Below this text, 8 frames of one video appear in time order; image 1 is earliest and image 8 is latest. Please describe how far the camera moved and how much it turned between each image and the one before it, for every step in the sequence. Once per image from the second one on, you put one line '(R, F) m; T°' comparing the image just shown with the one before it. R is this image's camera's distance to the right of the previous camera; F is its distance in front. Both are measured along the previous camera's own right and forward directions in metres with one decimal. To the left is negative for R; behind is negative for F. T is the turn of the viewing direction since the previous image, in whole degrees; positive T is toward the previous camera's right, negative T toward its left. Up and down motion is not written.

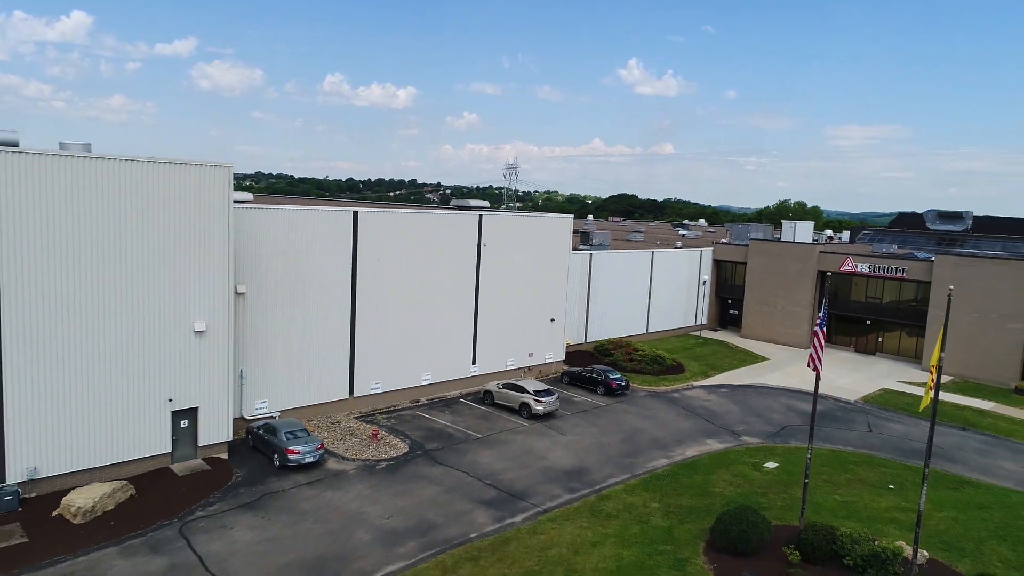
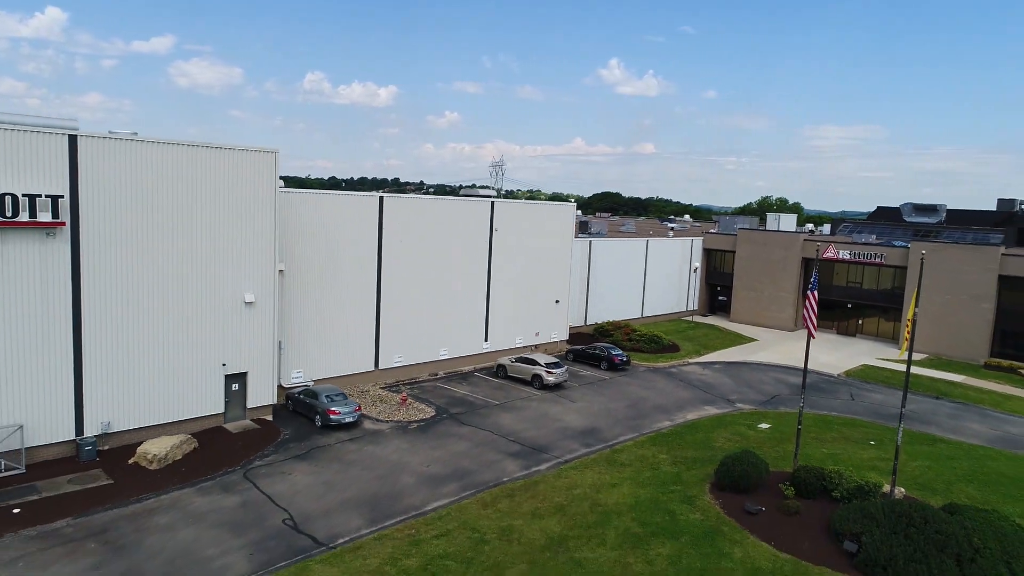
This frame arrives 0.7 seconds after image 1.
(-1.4, -2.4) m; +1°
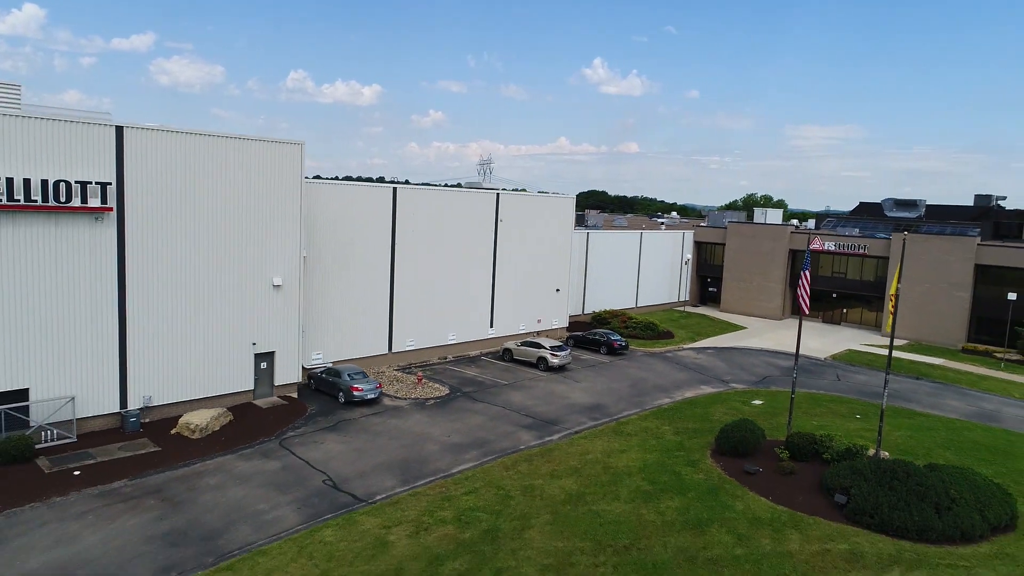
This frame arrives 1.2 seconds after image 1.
(-1.0, -1.7) m; +1°
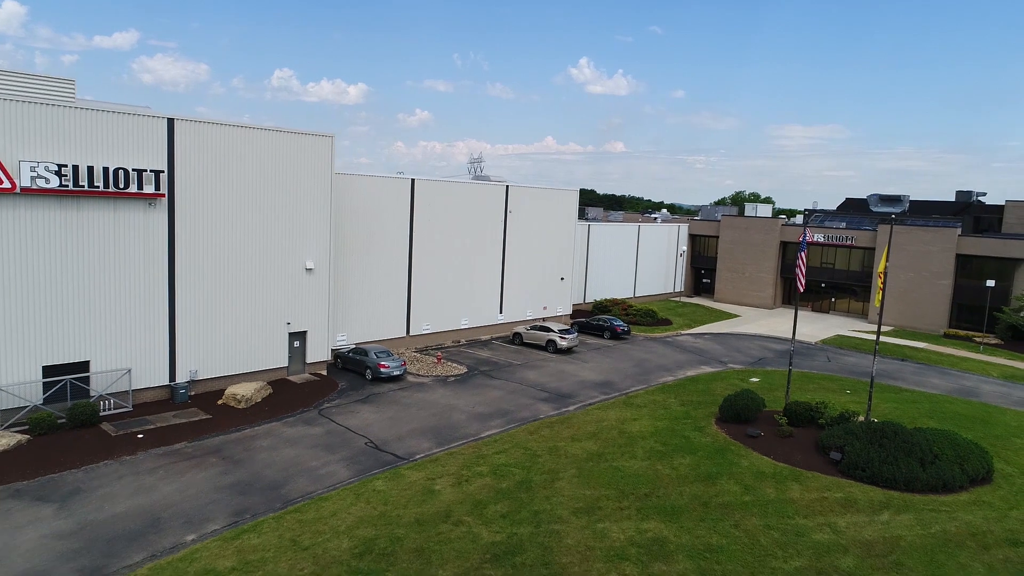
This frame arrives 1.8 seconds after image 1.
(-1.2, -1.9) m; +1°
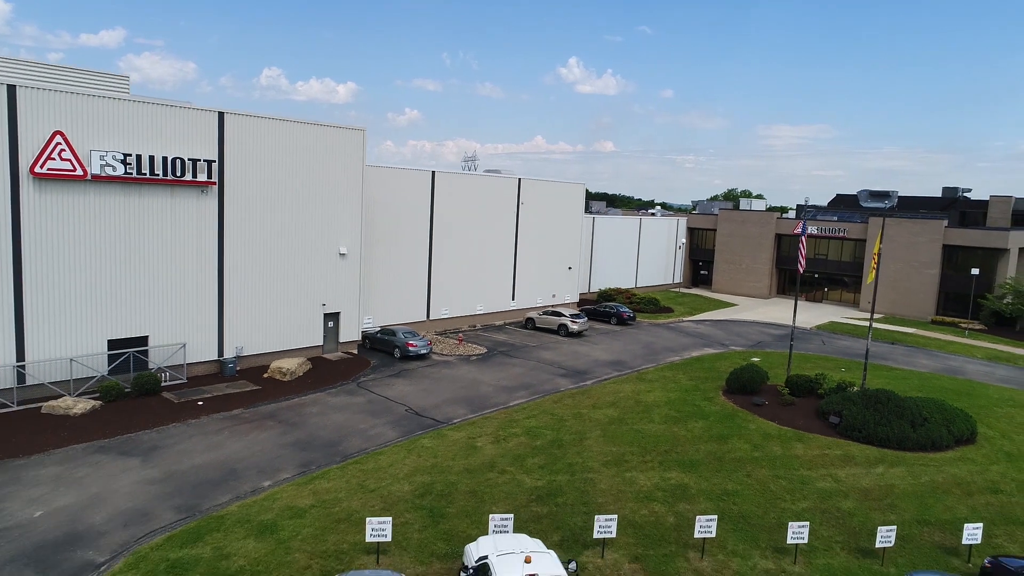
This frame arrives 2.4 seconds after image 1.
(-1.3, -2.0) m; +1°
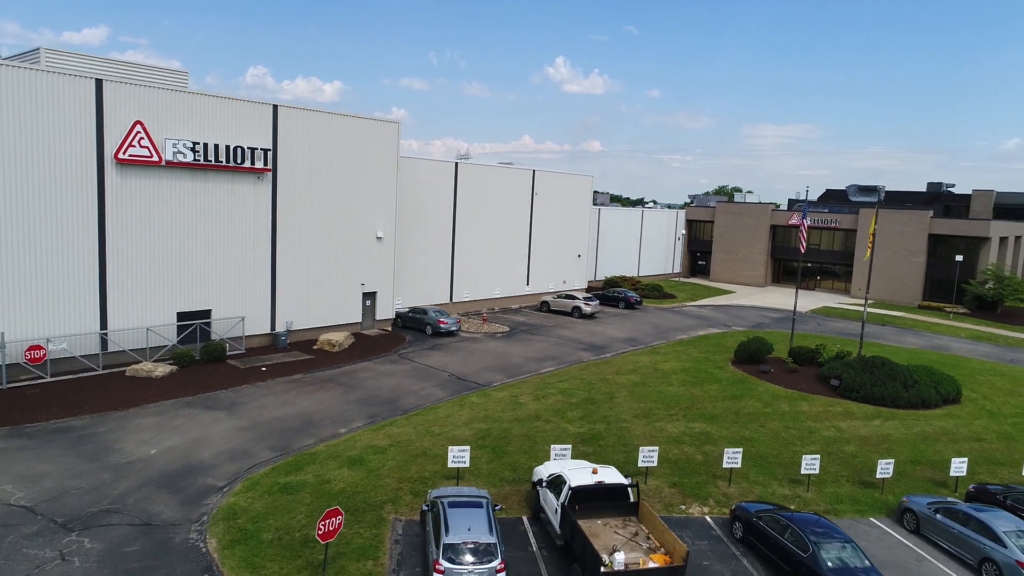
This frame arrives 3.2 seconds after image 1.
(-1.7, -2.5) m; +1°
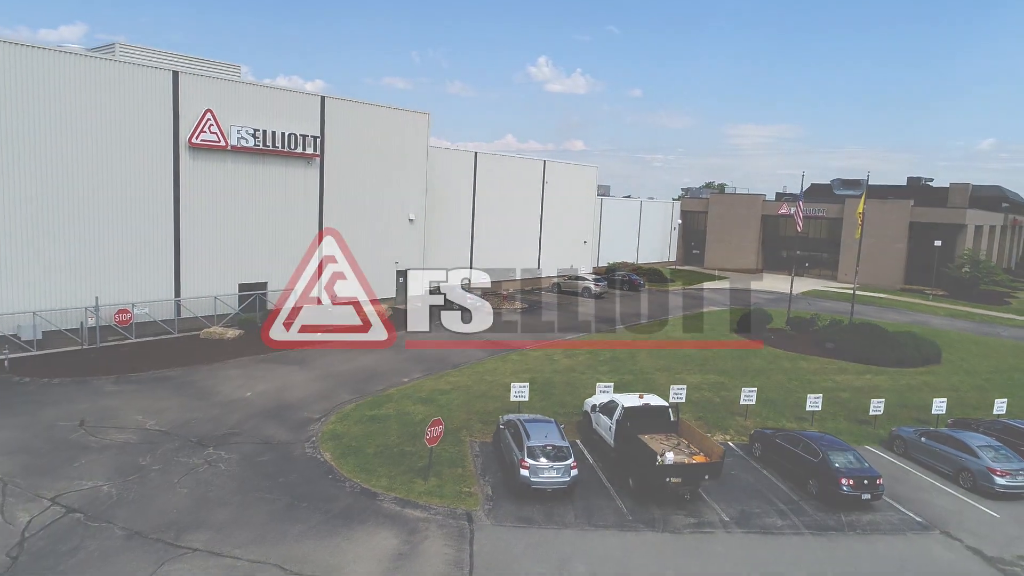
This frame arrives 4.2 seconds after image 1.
(-1.9, -2.9) m; +1°
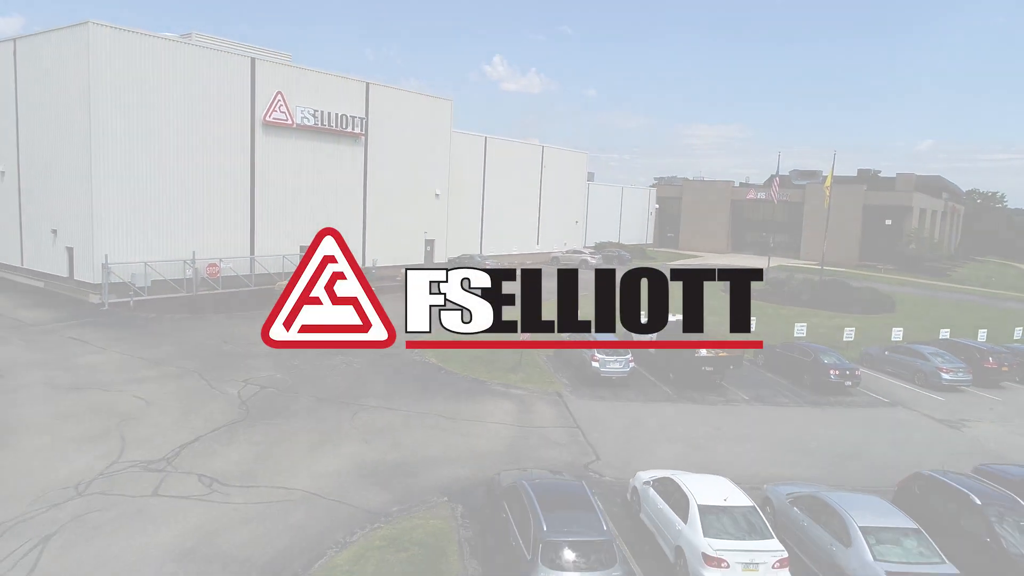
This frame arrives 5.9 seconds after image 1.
(-3.2, -4.5) m; +3°
